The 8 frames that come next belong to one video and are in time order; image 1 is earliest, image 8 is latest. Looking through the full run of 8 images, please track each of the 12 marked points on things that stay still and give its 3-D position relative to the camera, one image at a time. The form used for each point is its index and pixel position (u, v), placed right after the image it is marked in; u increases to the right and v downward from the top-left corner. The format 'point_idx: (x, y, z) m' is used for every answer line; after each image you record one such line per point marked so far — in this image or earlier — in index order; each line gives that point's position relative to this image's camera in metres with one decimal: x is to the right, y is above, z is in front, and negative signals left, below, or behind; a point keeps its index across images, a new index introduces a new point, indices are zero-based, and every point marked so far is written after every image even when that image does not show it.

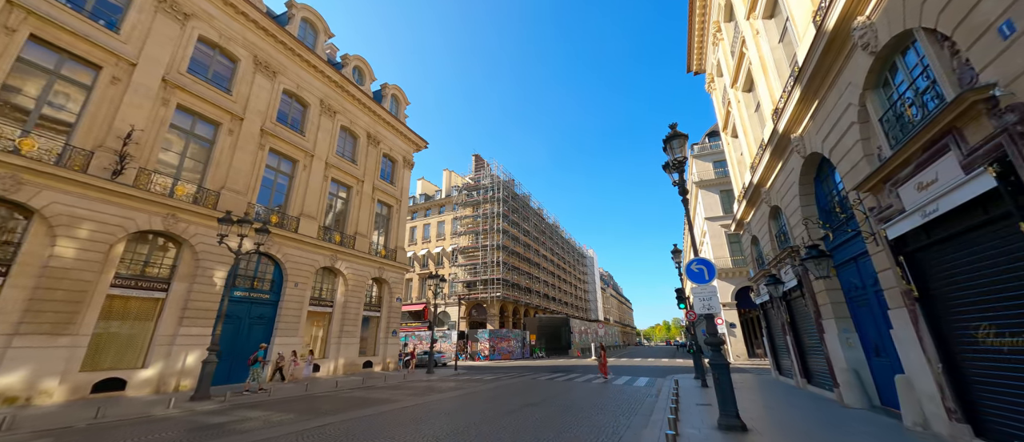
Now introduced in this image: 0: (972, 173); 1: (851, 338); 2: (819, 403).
0: (+5.5, +0.6, +4.2) m
1: (+8.3, -2.9, +8.5) m
2: (+8.1, -4.8, +9.2) m
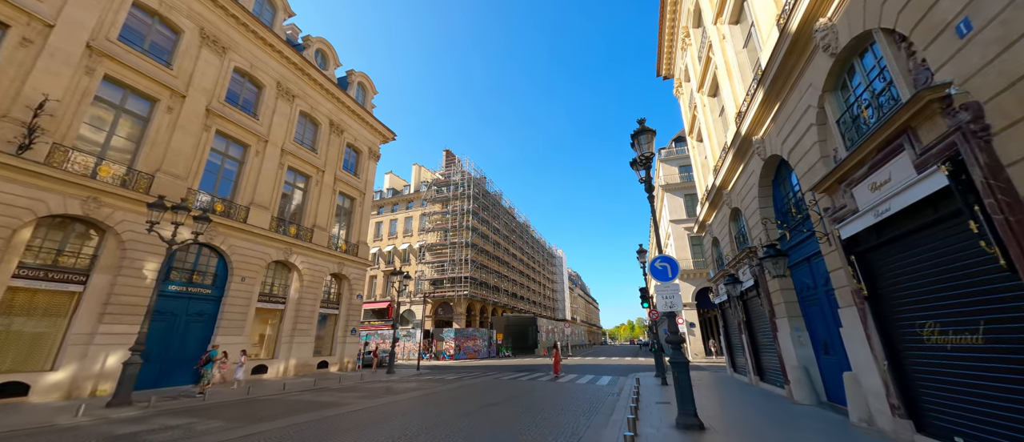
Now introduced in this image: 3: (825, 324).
0: (+5.0, +0.6, +4.2) m
1: (+7.3, -2.9, +8.8) m
2: (+7.0, -4.8, +9.4) m
3: (+7.0, -2.3, +7.8) m
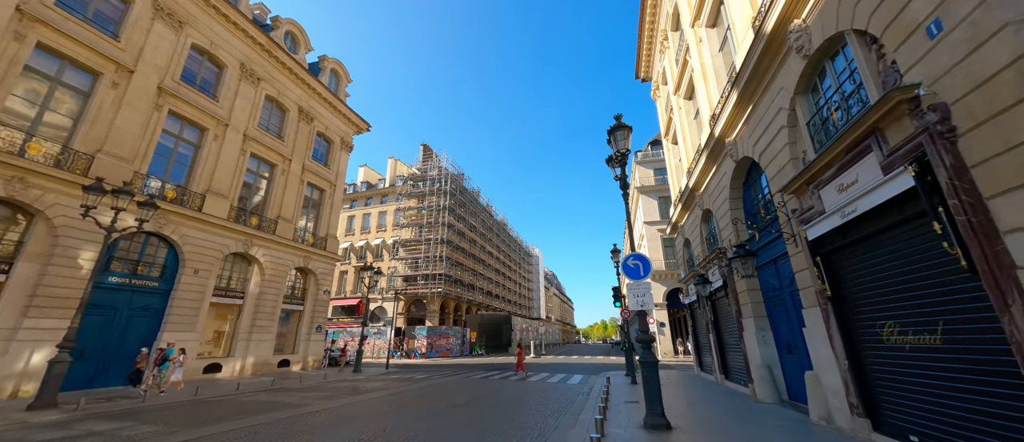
0: (+4.6, +0.6, +4.2) m
1: (+6.6, -3.0, +9.0) m
2: (+6.1, -4.9, +9.6) m
3: (+6.4, -2.4, +8.0) m
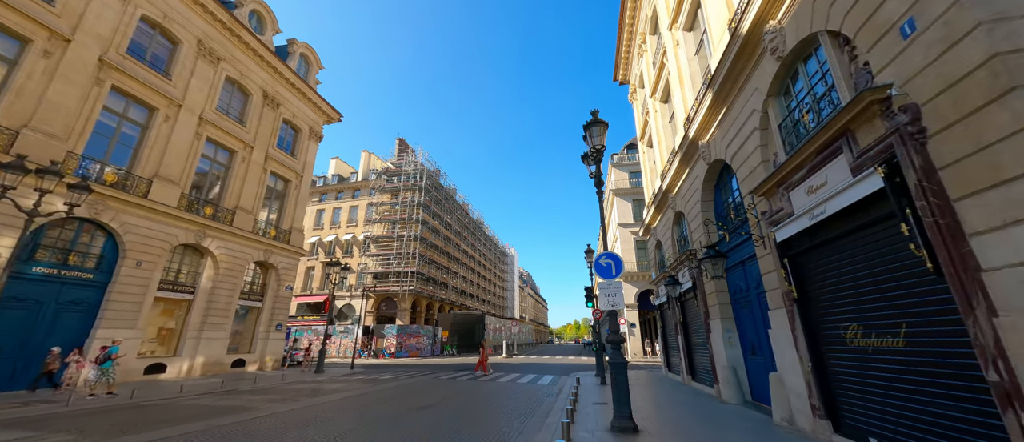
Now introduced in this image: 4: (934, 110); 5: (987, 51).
0: (+4.2, +0.6, +4.2) m
1: (+5.7, -3.0, +9.1) m
2: (+5.2, -4.9, +9.6) m
3: (+5.6, -2.4, +8.1) m
4: (+4.2, +1.1, +3.4) m
5: (+4.0, +1.4, +3.0) m
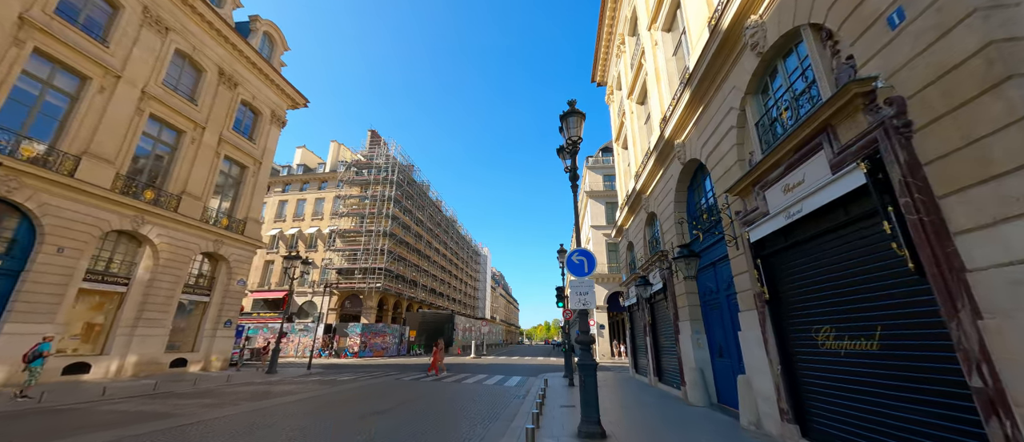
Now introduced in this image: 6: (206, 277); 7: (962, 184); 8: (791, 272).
0: (+3.8, +0.6, +4.1) m
1: (+4.9, -3.1, +9.0) m
2: (+4.3, -4.9, +9.5) m
3: (+4.9, -2.5, +8.0) m
4: (+3.9, +1.1, +3.3) m
5: (+3.8, +1.5, +2.8) m
6: (-16.3, -3.0, +18.5) m
7: (+3.8, +0.3, +3.0) m
8: (+4.3, -0.8, +5.4) m
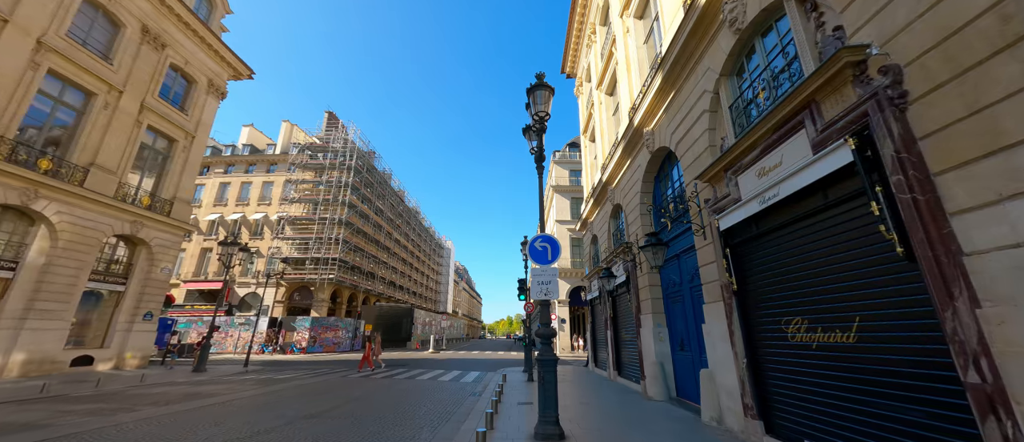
0: (+3.4, +0.8, +3.7) m
1: (+3.8, -2.8, +8.8) m
2: (+3.1, -4.7, +9.3) m
3: (+3.9, -2.2, +7.8) m
4: (+3.5, +1.3, +3.0) m
5: (+3.5, +1.6, +2.5) m
6: (-18.1, -1.9, +16.1) m
7: (+3.5, +0.5, +2.7) m
8: (+3.7, -0.6, +5.1) m
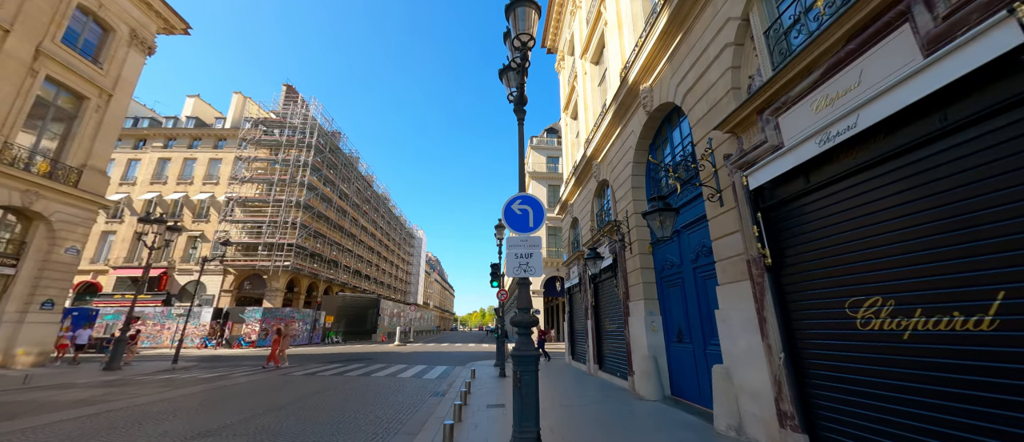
0: (+3.2, +1.3, +2.5) m
1: (+3.2, -2.2, +7.7) m
2: (+2.3, -4.0, +8.1) m
3: (+3.3, -1.6, +6.7) m
4: (+3.3, +1.8, +1.7) m
5: (+3.4, +2.1, +1.2) m
6: (-19.3, -0.8, +13.3) m
7: (+3.3, +1.0, +1.4) m
8: (+3.3, -0.1, +3.9) m
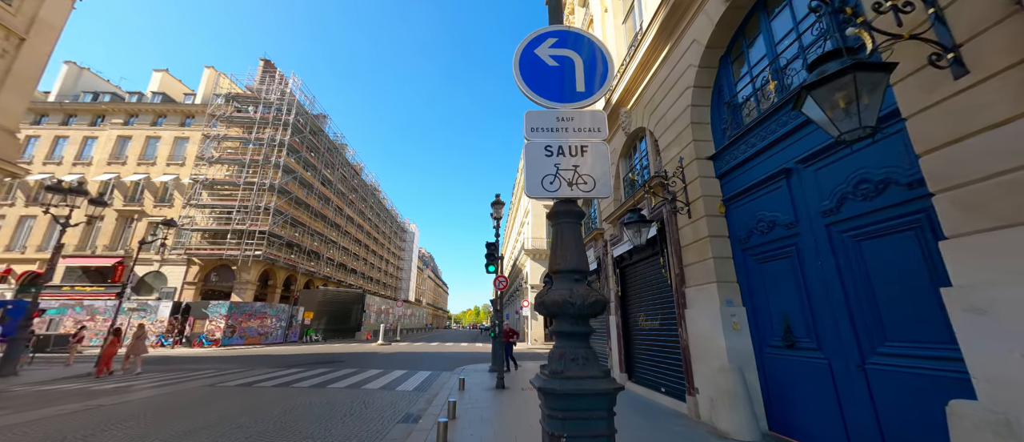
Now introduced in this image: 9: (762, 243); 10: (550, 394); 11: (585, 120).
0: (+3.4, +2.1, -0.2) m
1: (+3.3, -1.3, +5.0) m
2: (+2.4, -3.2, +5.5) m
3: (+3.4, -0.8, +4.0) m
4: (+3.5, +2.6, -1.0) m
5: (+3.6, +2.9, -1.4) m
6: (-19.2, +0.3, +10.4) m
7: (+3.5, +1.8, -1.2) m
8: (+3.5, +0.8, +1.3) m
9: (+3.4, -0.3, +4.7) m
10: (+0.2, -0.8, +1.6) m
11: (+0.5, +0.6, +2.2) m
